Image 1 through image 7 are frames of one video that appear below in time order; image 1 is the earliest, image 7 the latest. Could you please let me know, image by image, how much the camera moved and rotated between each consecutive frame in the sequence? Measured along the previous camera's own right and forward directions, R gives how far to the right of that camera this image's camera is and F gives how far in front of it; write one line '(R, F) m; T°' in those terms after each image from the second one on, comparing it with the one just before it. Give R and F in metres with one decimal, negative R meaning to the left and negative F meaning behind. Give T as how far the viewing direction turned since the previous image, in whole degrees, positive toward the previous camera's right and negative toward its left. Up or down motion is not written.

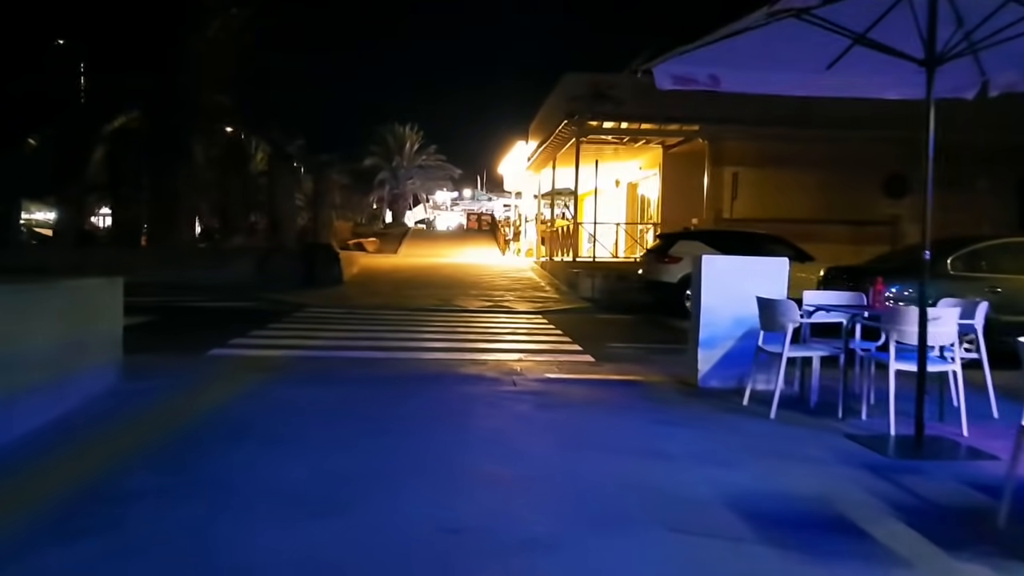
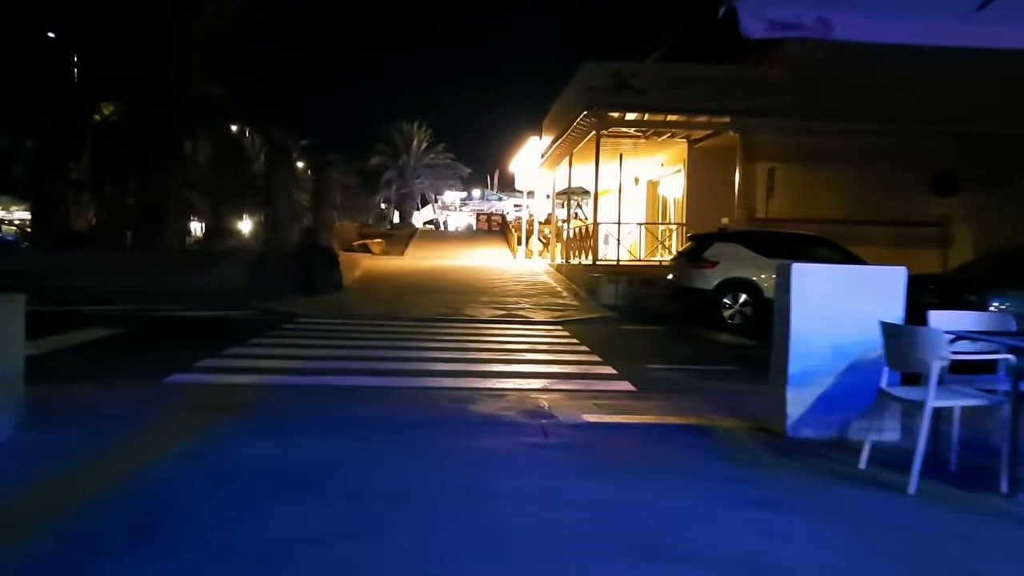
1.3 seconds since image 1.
(-0.2, +2.0) m; -1°
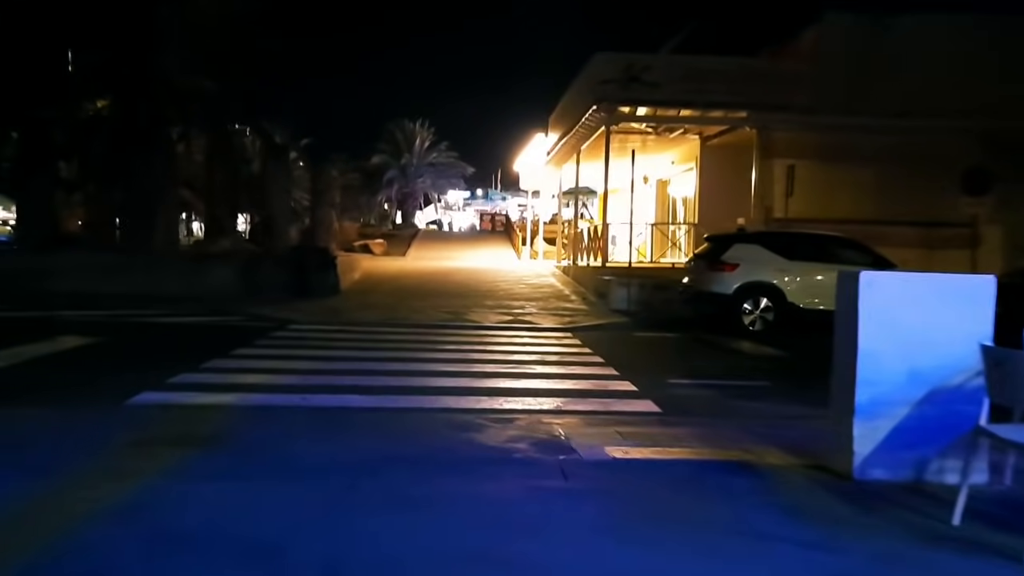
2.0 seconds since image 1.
(-0.1, +1.1) m; 0°
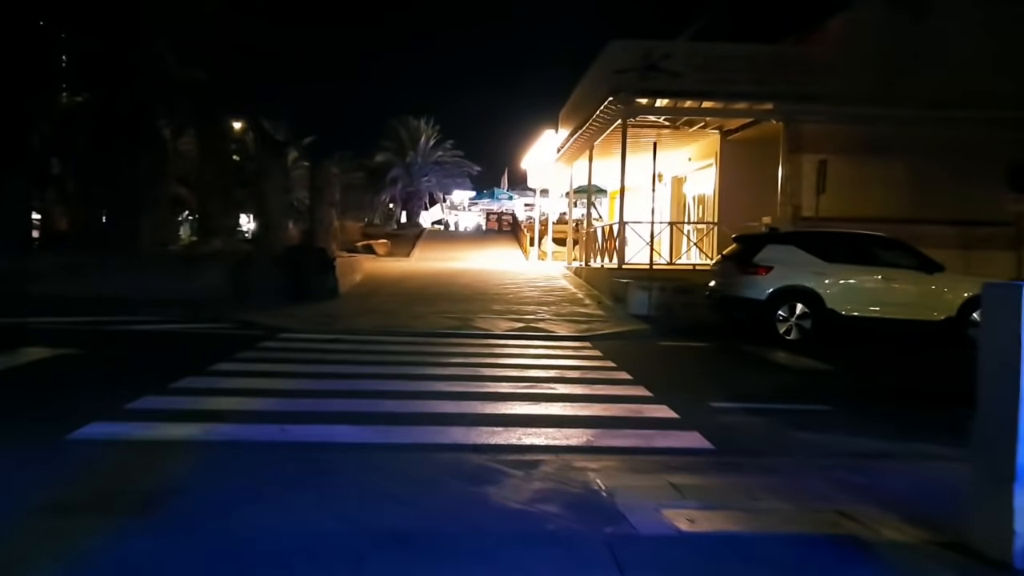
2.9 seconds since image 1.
(-0.1, +1.4) m; 0°
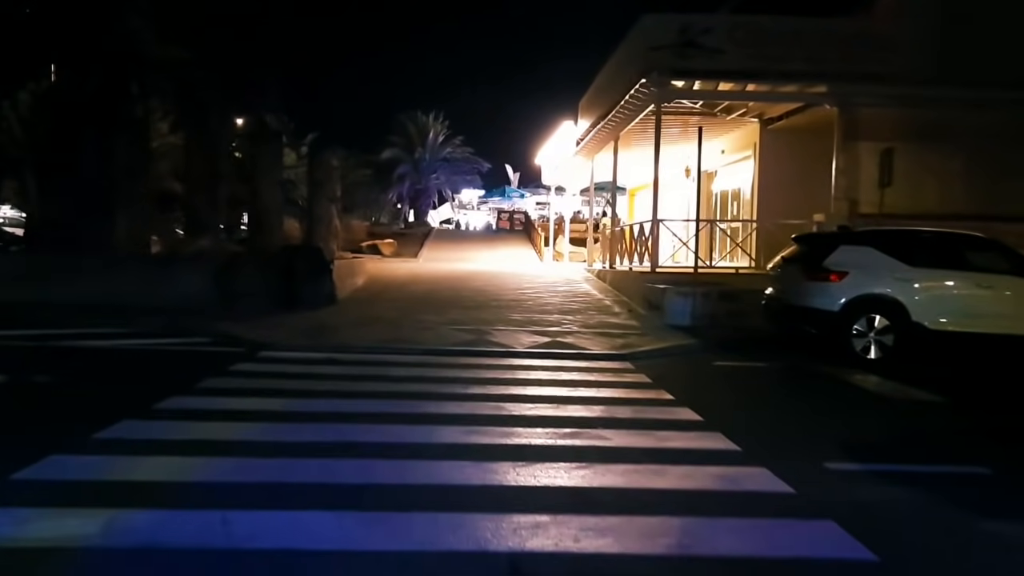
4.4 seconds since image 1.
(-0.3, +2.4) m; -1°
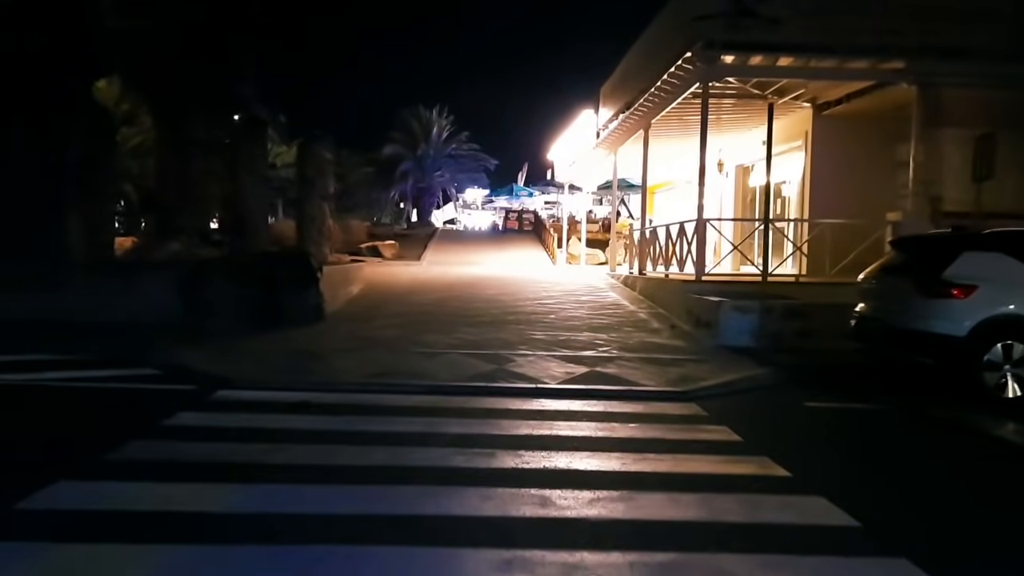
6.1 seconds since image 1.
(-0.3, +2.8) m; 0°
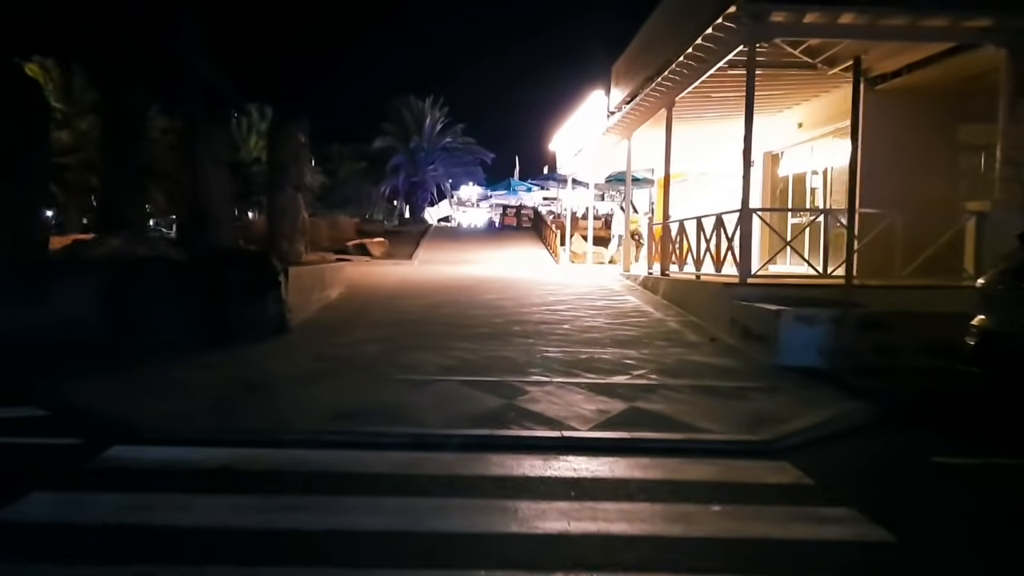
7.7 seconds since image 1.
(-0.2, +2.8) m; 0°
